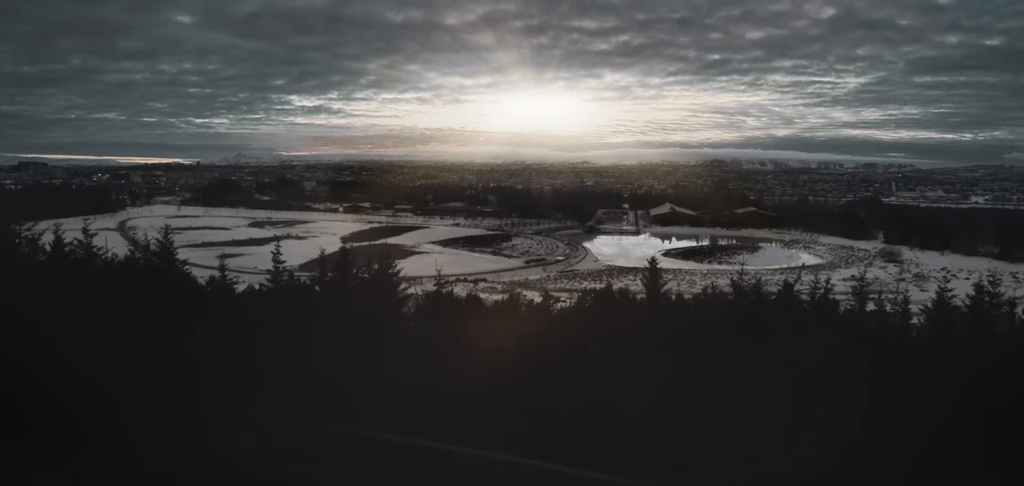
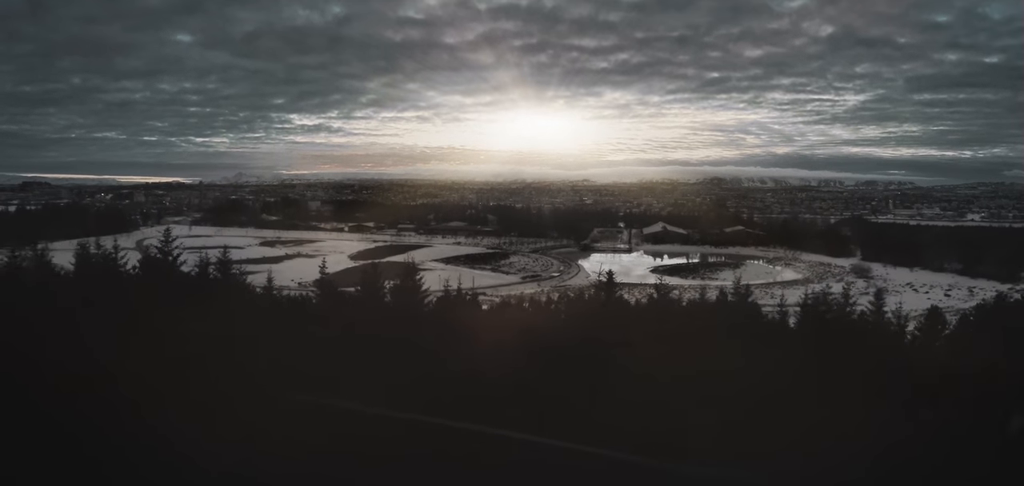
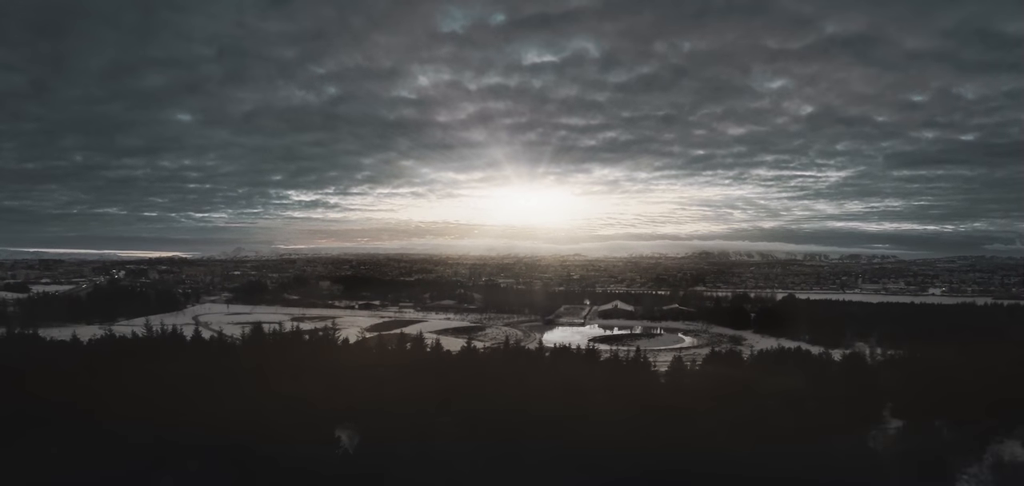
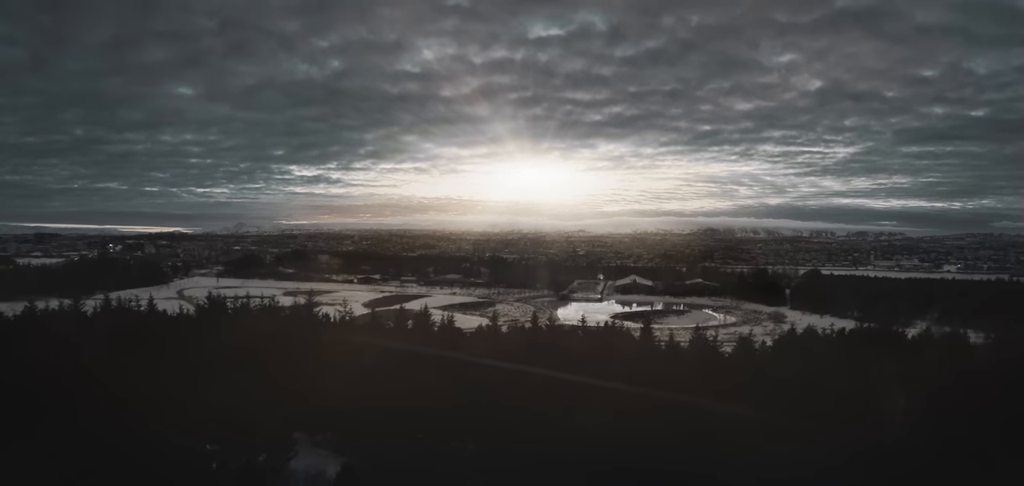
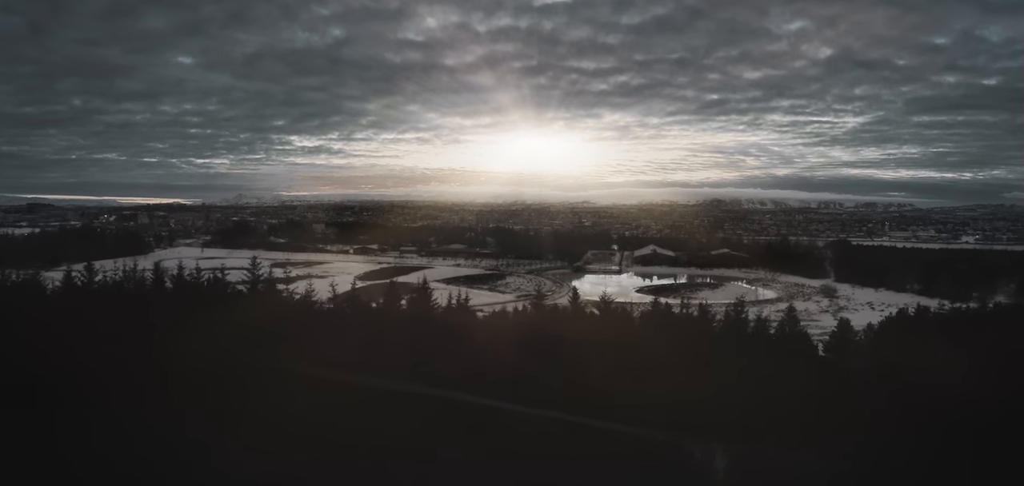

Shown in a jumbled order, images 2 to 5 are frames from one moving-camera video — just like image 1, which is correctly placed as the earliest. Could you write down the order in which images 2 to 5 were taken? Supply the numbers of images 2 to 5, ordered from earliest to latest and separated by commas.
2, 5, 4, 3
